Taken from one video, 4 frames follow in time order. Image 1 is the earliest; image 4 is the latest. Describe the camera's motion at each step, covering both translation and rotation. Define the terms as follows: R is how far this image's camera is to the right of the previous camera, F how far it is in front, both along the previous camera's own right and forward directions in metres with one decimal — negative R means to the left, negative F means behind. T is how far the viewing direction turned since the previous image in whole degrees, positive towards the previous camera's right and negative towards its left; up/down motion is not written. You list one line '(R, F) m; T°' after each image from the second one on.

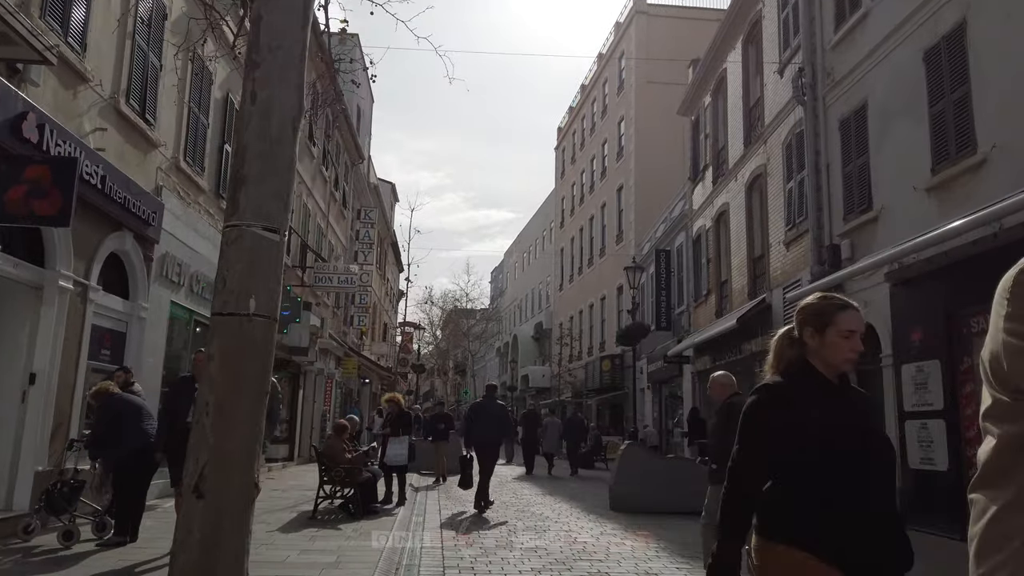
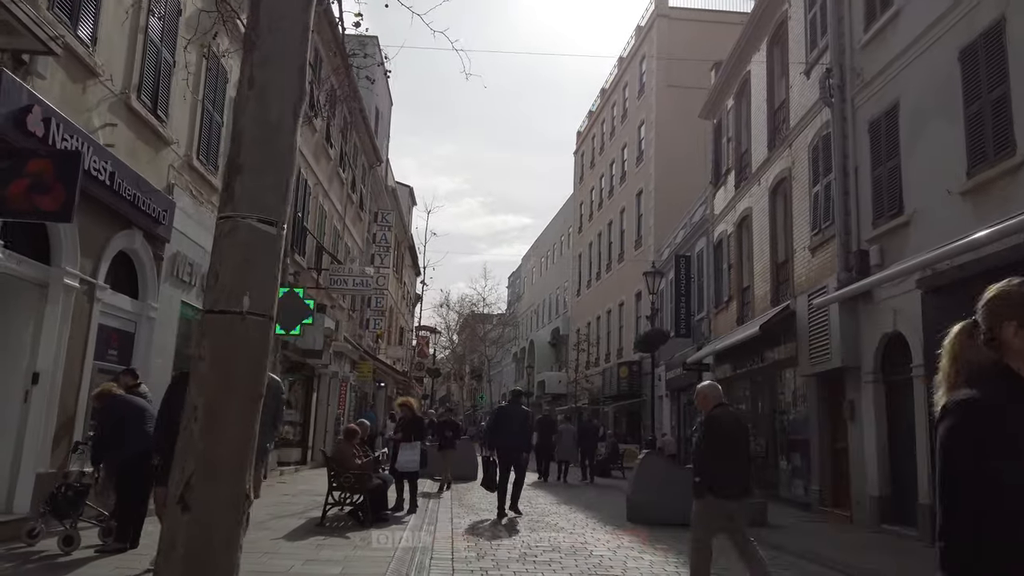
(0.0, +0.3) m; -1°
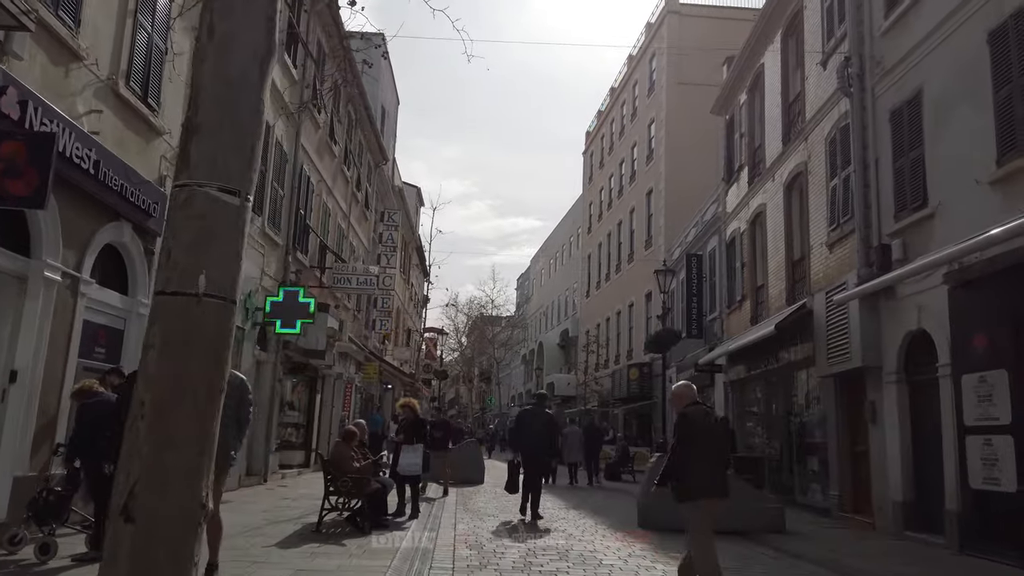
(+0.1, +0.5) m; -1°
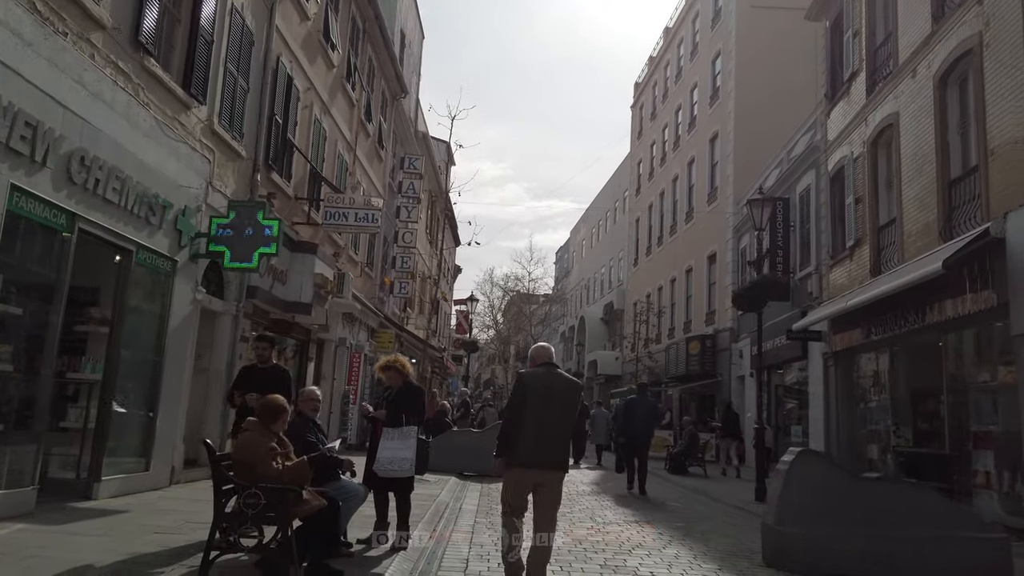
(-0.1, +4.3) m; -3°
